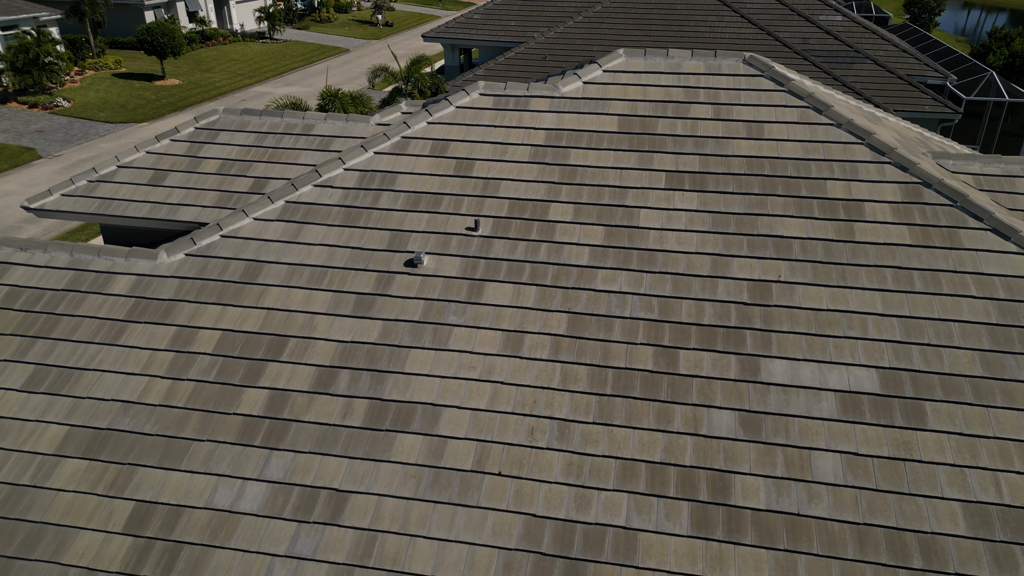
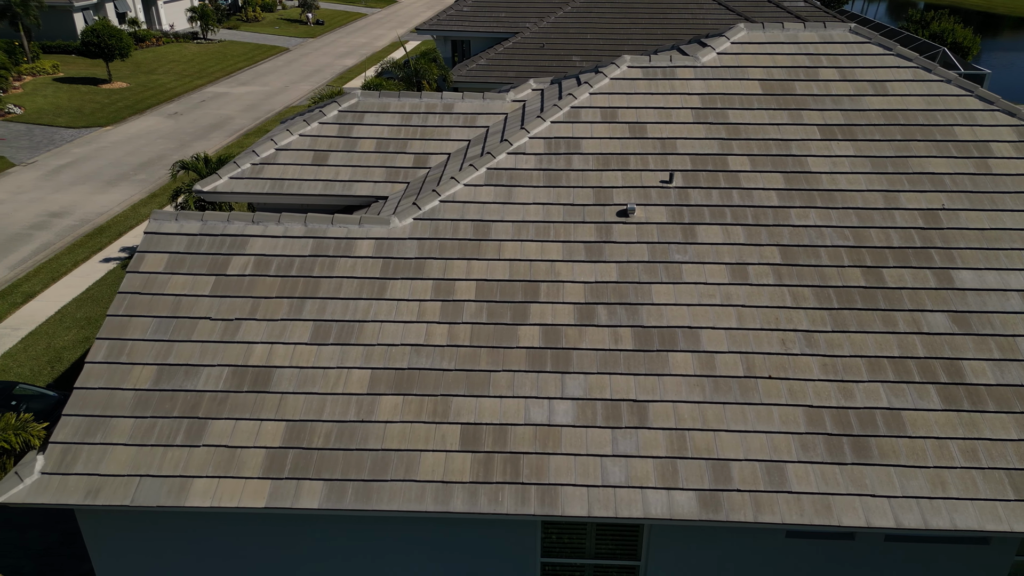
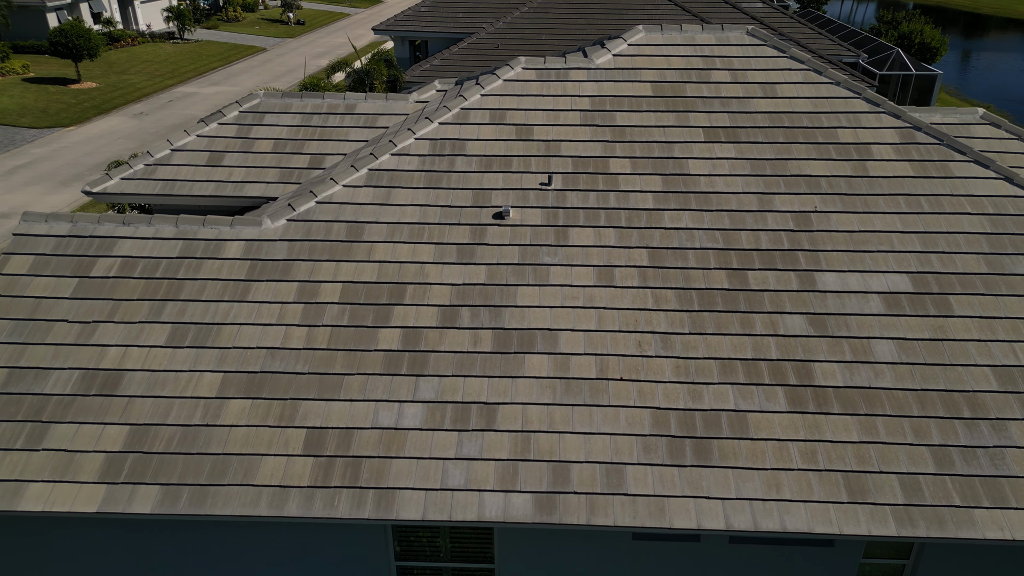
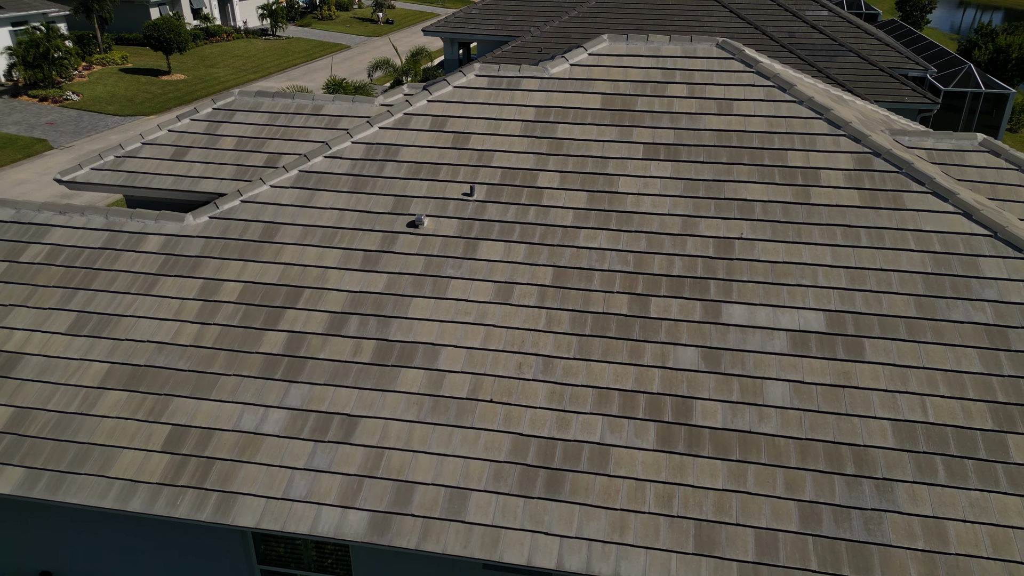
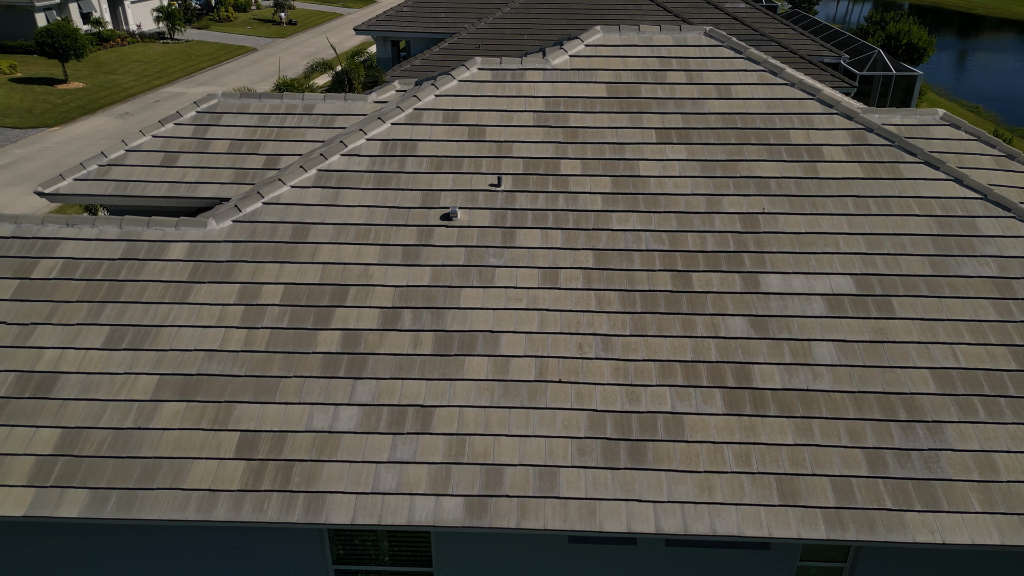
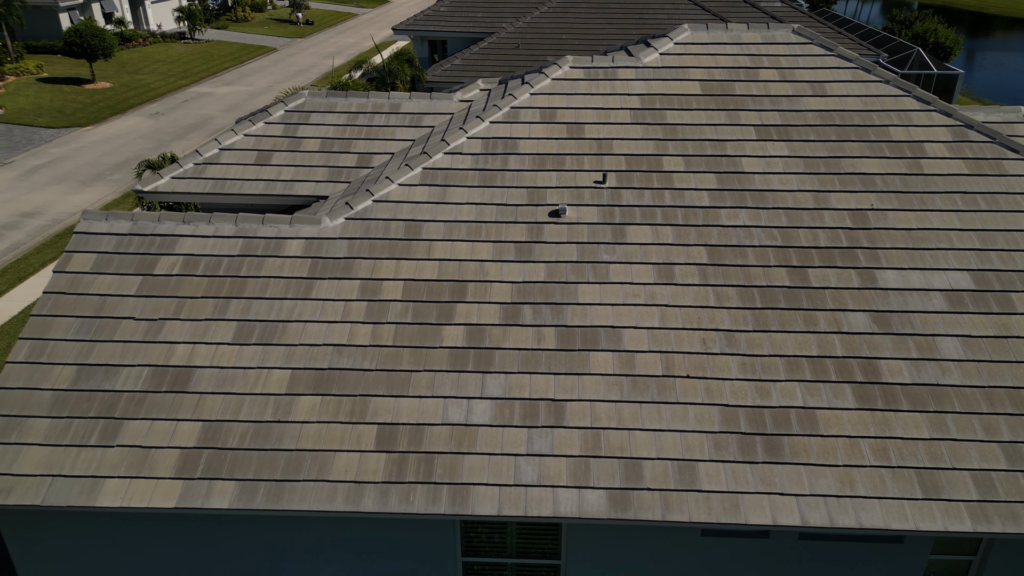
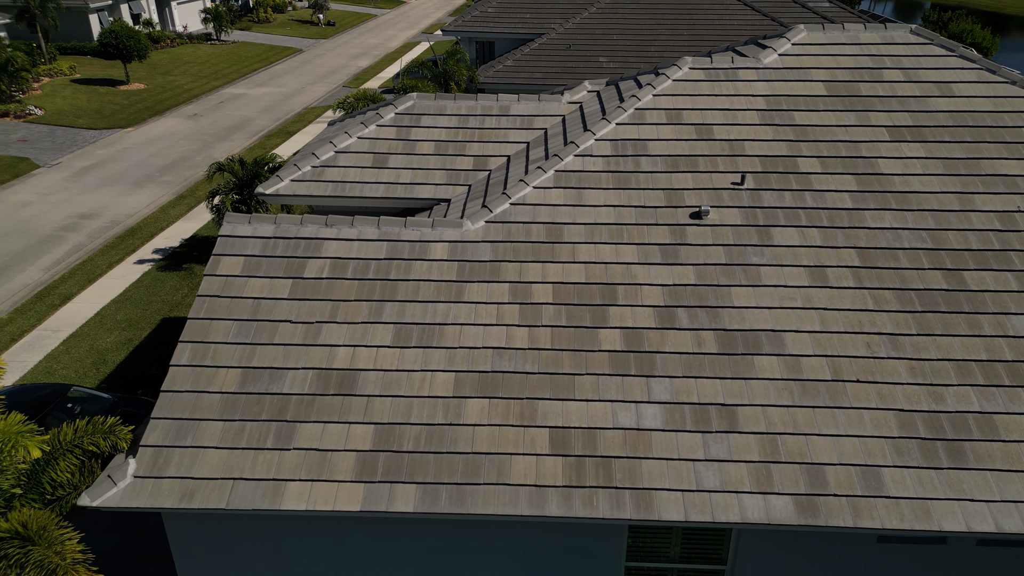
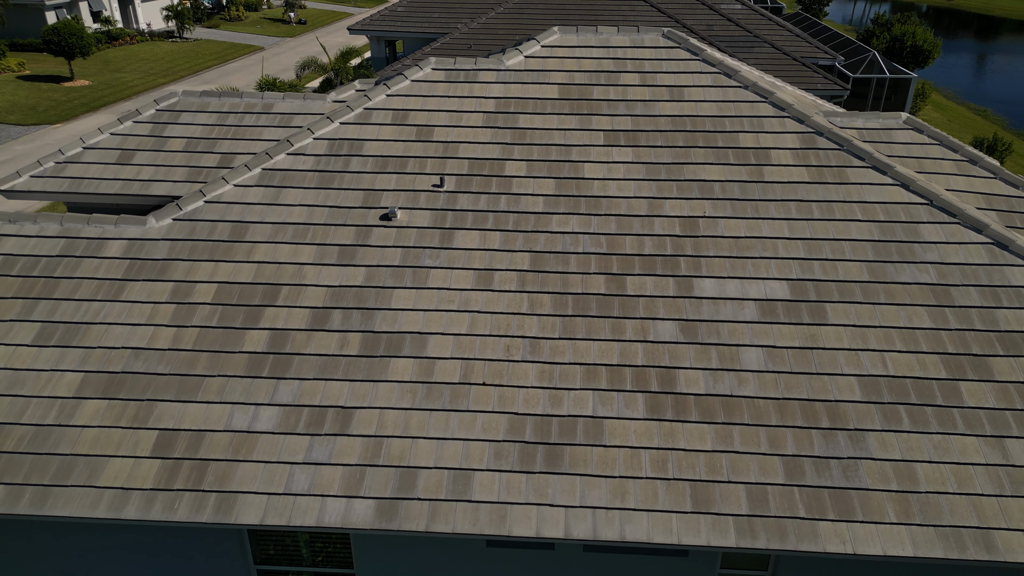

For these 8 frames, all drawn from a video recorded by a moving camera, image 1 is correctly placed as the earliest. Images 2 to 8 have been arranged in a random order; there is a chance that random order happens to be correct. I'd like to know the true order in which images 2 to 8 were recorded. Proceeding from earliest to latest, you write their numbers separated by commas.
4, 8, 5, 3, 6, 2, 7
